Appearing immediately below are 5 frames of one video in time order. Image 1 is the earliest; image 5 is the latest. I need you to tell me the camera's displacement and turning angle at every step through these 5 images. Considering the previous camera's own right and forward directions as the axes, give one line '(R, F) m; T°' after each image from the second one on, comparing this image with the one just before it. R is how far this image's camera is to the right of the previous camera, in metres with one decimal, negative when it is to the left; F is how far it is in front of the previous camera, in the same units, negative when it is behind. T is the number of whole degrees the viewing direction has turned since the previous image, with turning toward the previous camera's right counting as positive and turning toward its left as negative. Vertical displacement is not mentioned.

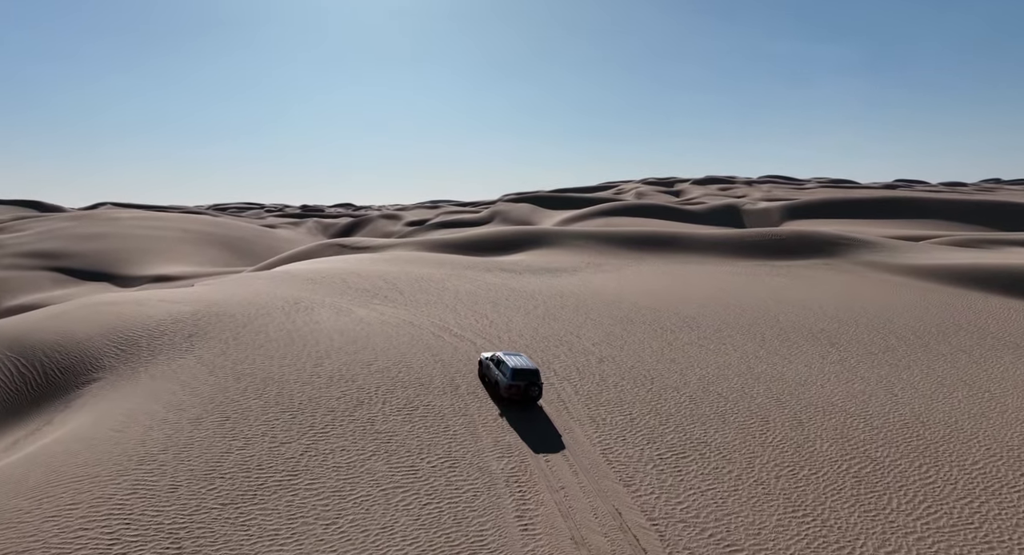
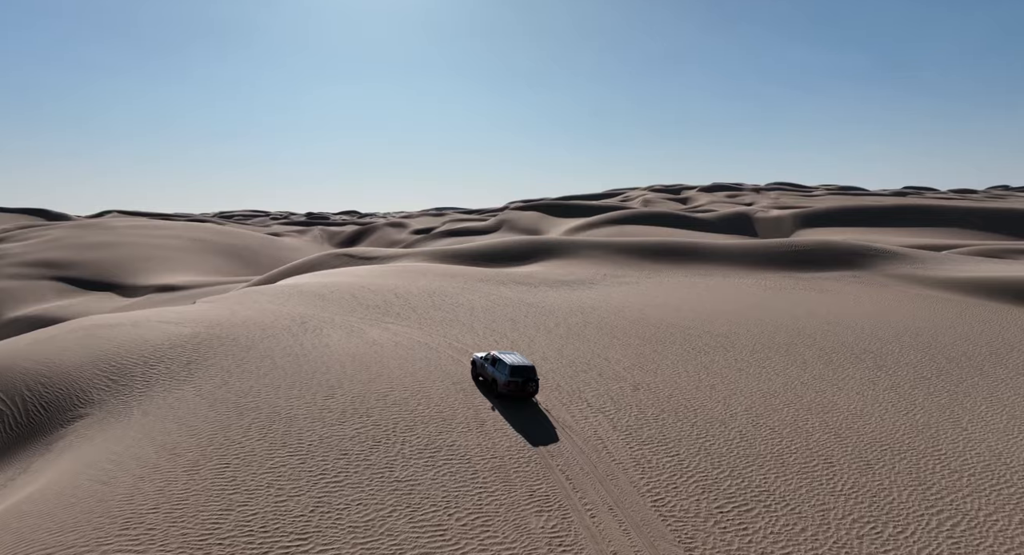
(-0.8, +1.7) m; -1°
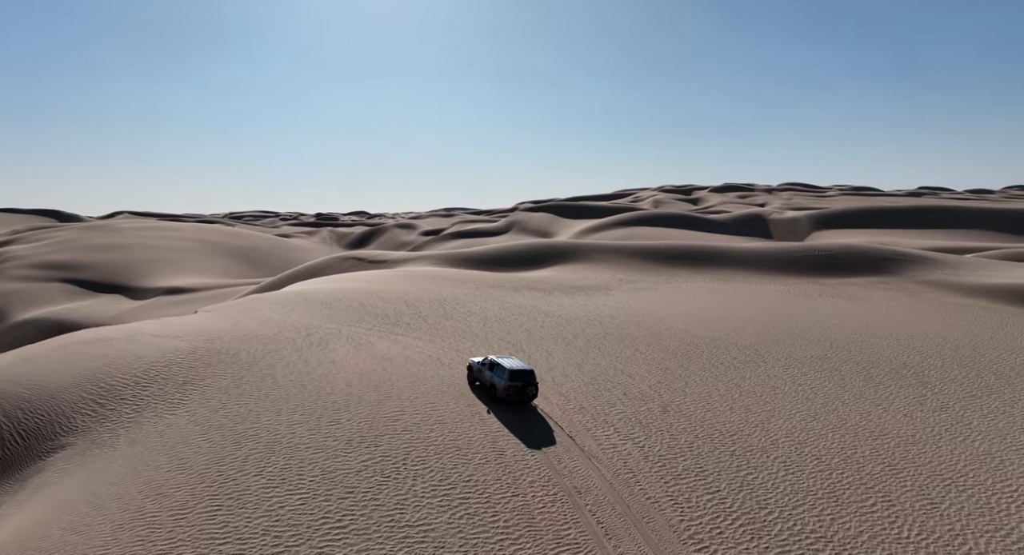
(-0.3, +1.4) m; -1°
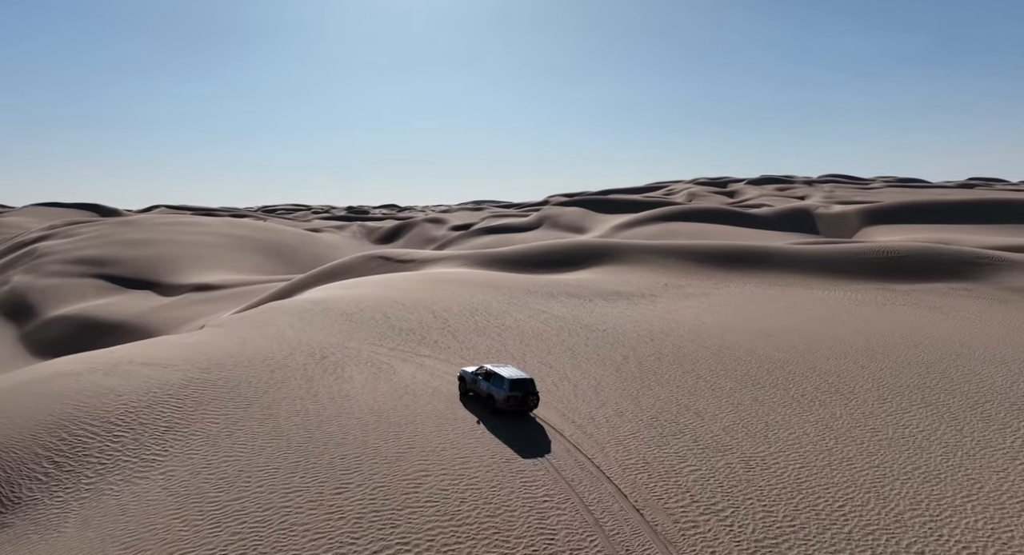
(-0.5, +3.2) m; -3°
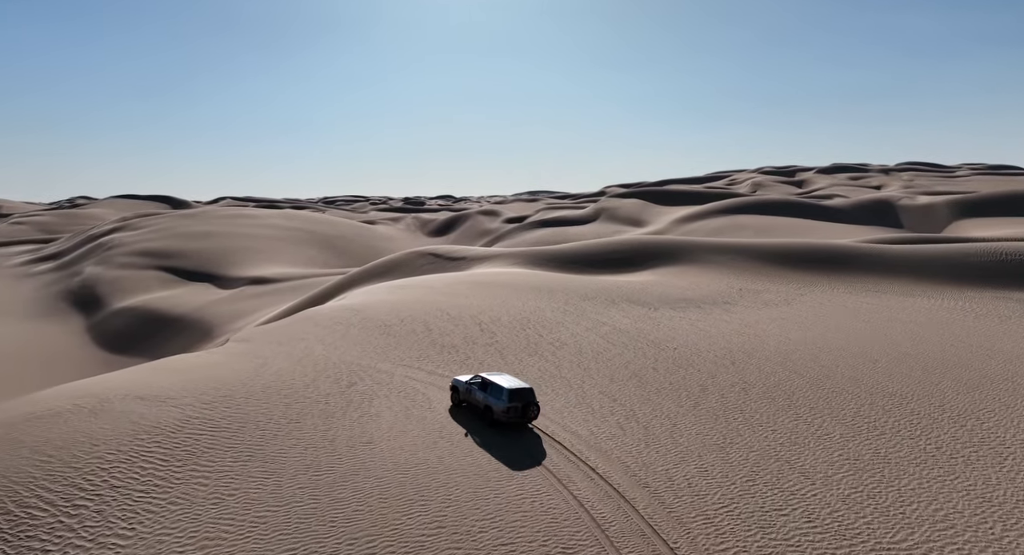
(-0.2, +3.2) m; -6°
